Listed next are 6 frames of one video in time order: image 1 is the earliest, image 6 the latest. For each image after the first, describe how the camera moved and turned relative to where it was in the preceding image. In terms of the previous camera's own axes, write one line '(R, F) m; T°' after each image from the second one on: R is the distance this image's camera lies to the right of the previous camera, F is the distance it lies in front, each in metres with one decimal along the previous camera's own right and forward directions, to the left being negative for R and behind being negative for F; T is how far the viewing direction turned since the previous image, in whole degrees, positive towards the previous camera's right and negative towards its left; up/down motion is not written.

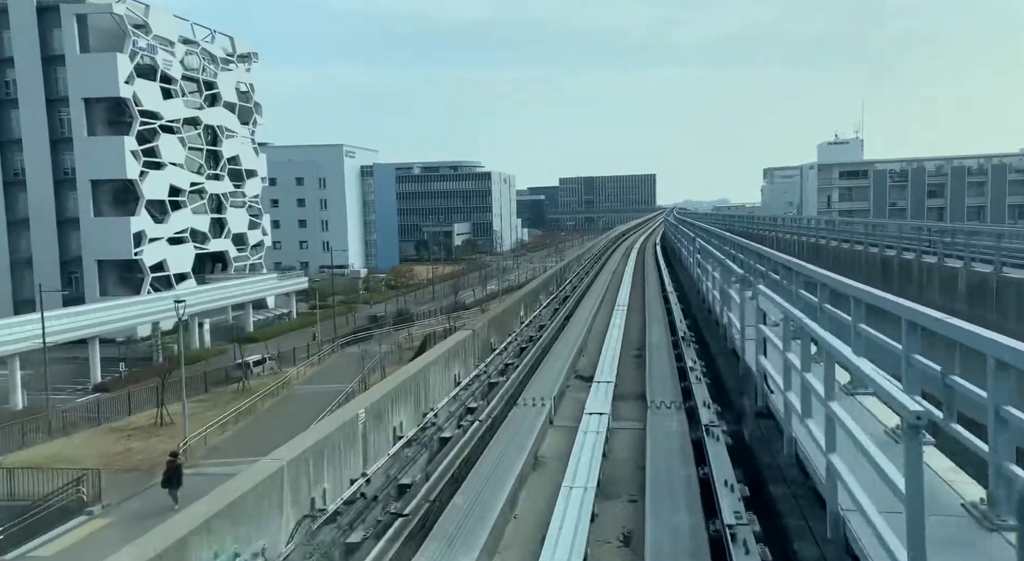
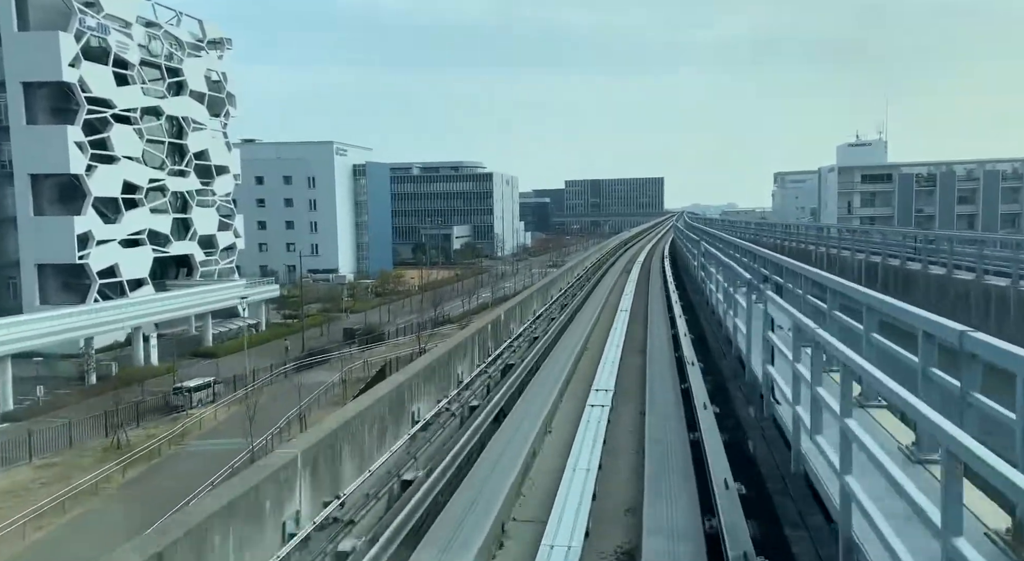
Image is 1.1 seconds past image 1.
(+0.2, +1.2) m; 0°
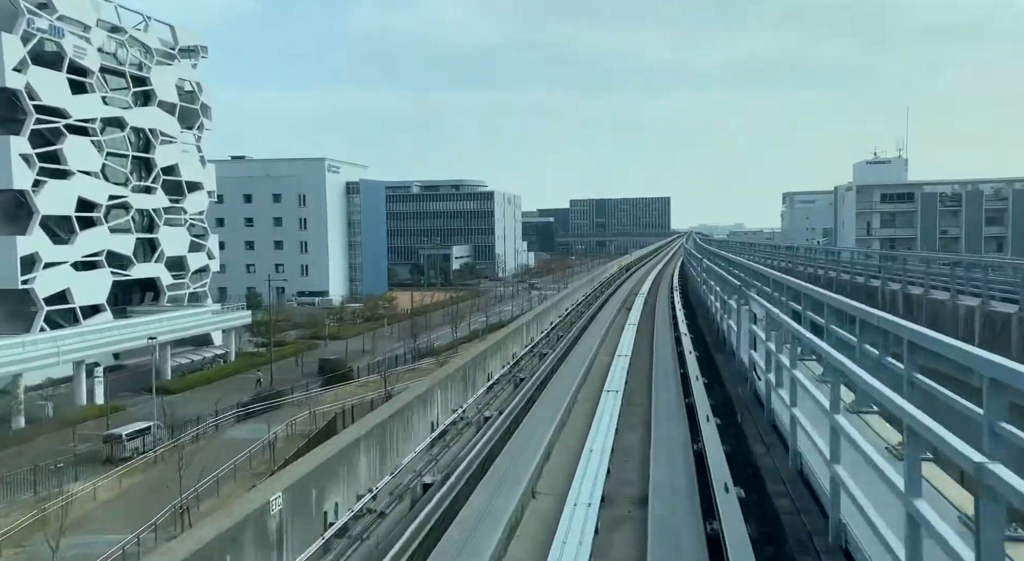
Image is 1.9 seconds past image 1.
(+0.2, +1.0) m; 0°
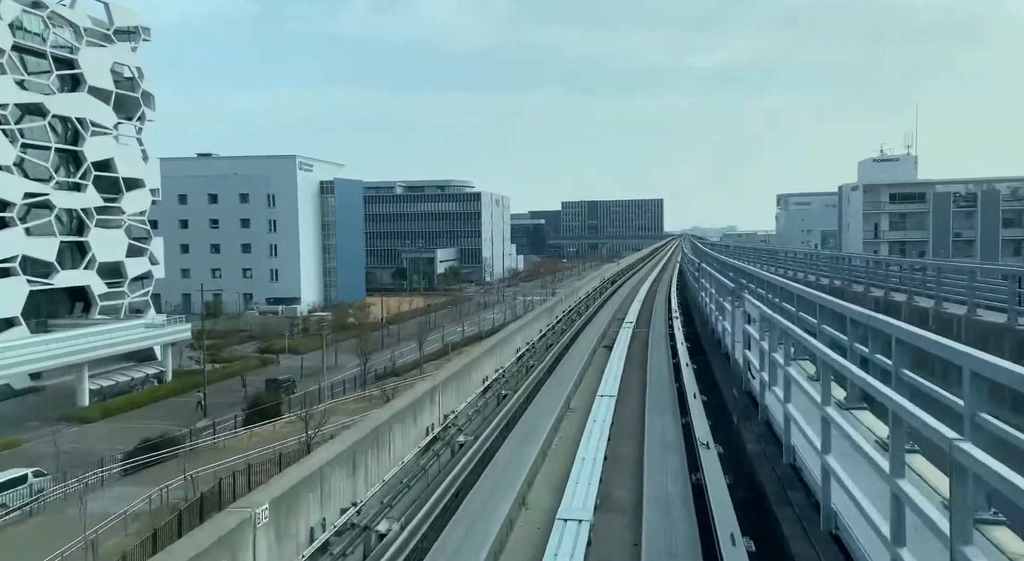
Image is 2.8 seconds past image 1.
(+0.2, +1.2) m; 0°
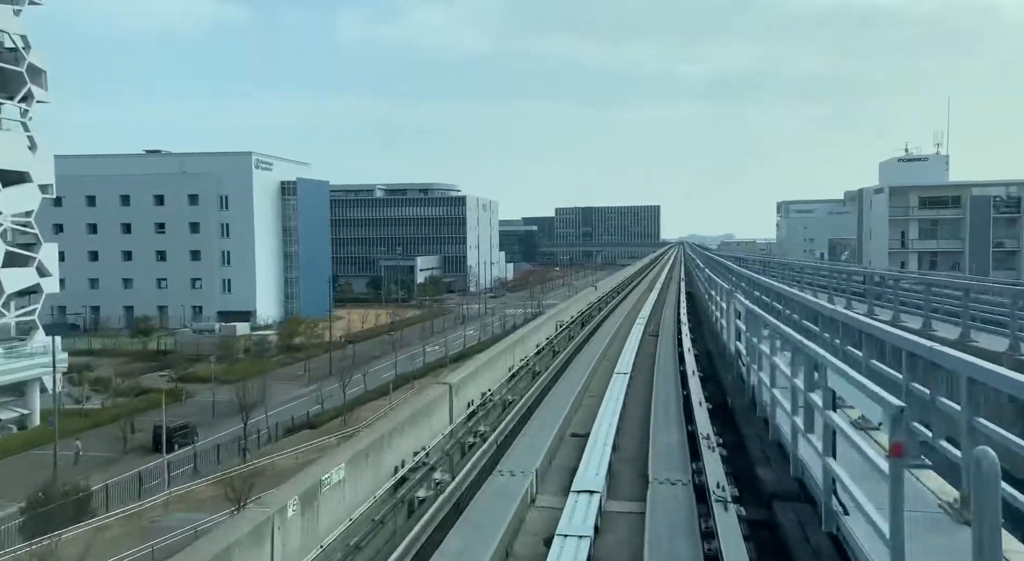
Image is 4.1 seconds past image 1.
(+0.3, +2.0) m; 0°
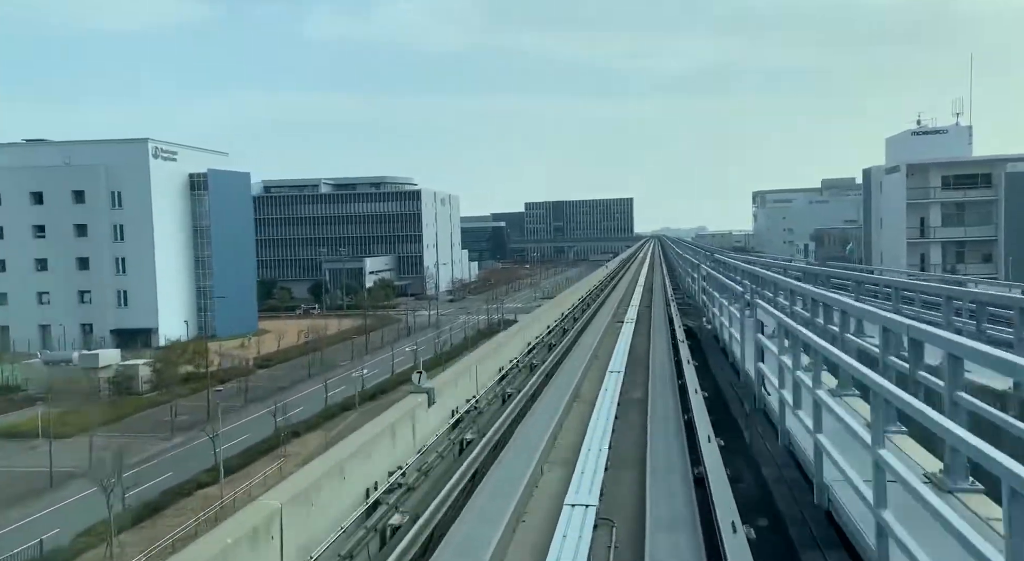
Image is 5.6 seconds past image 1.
(+0.4, +2.5) m; +2°
